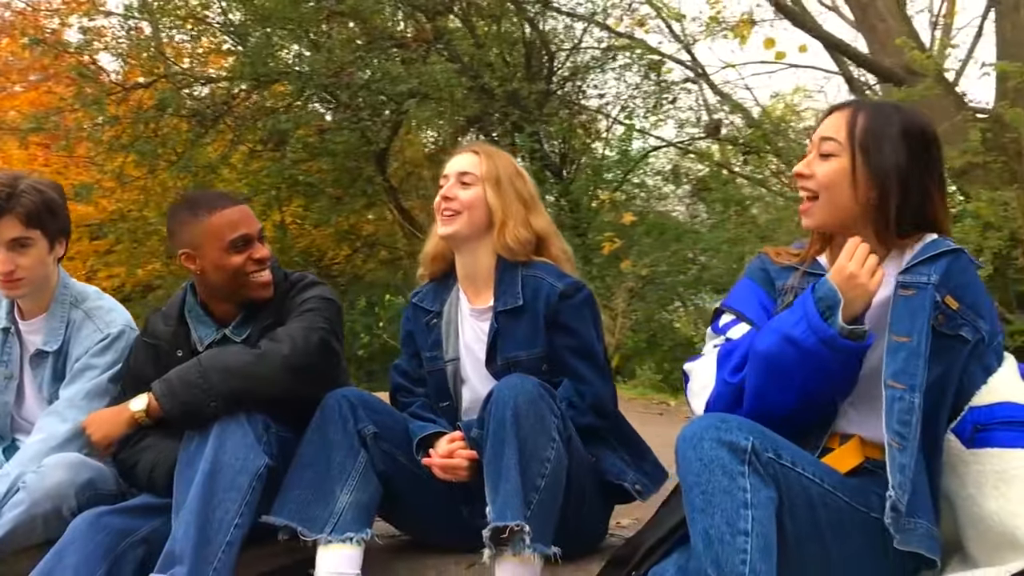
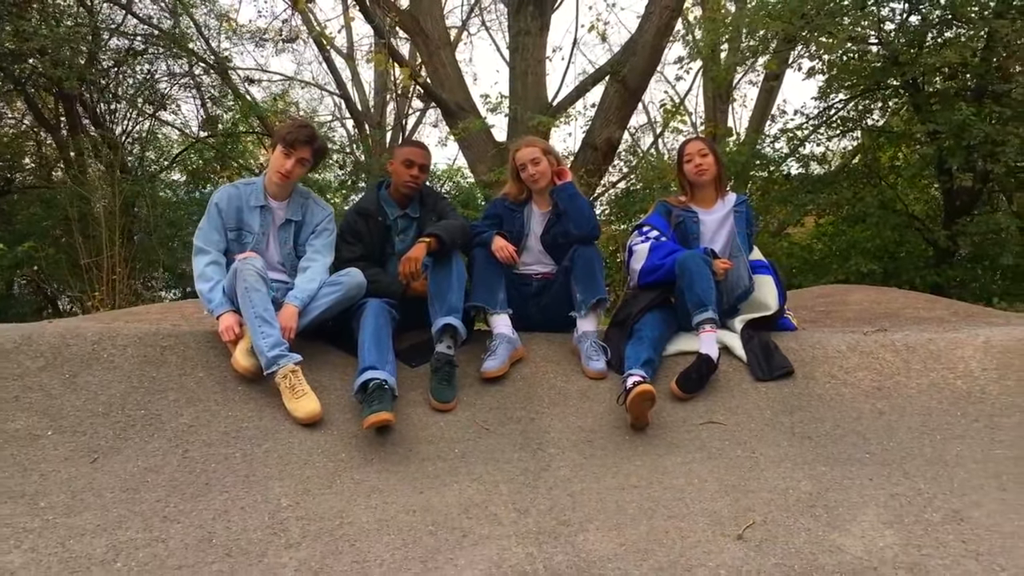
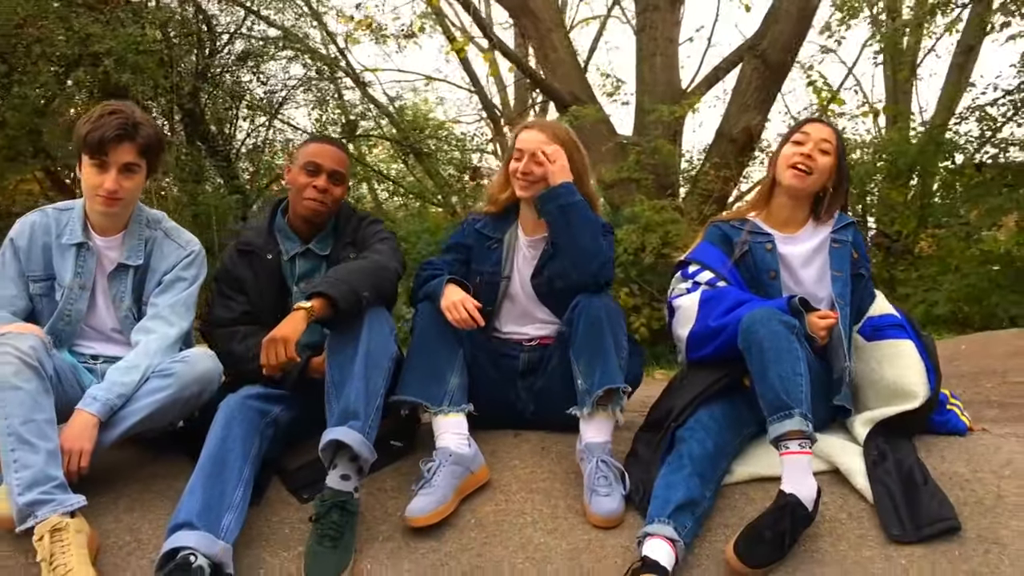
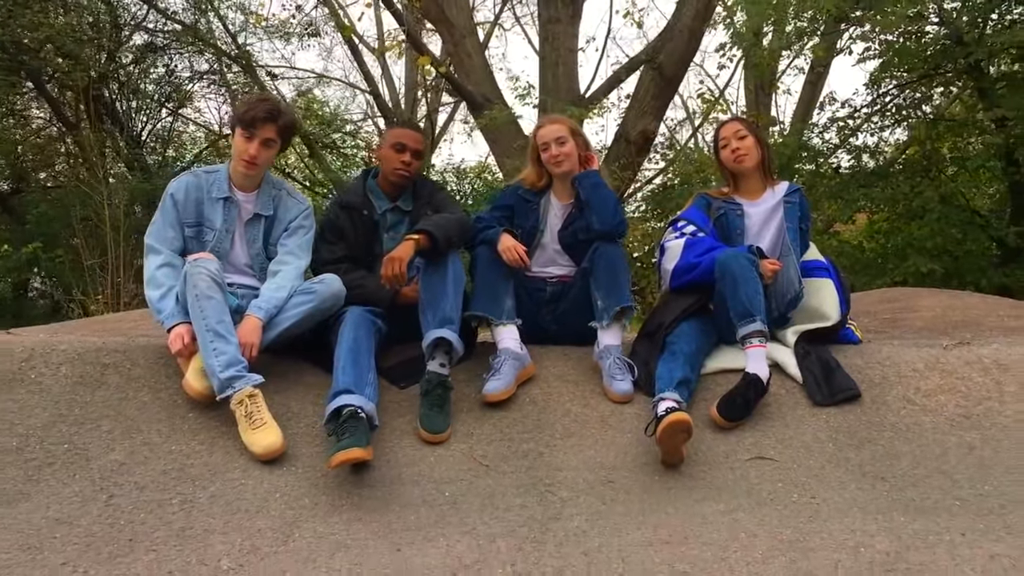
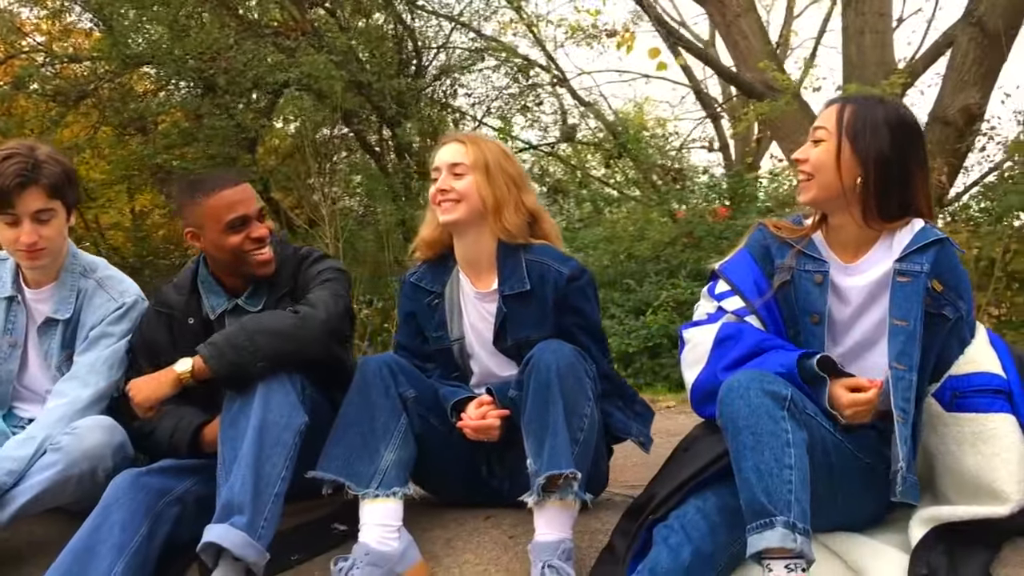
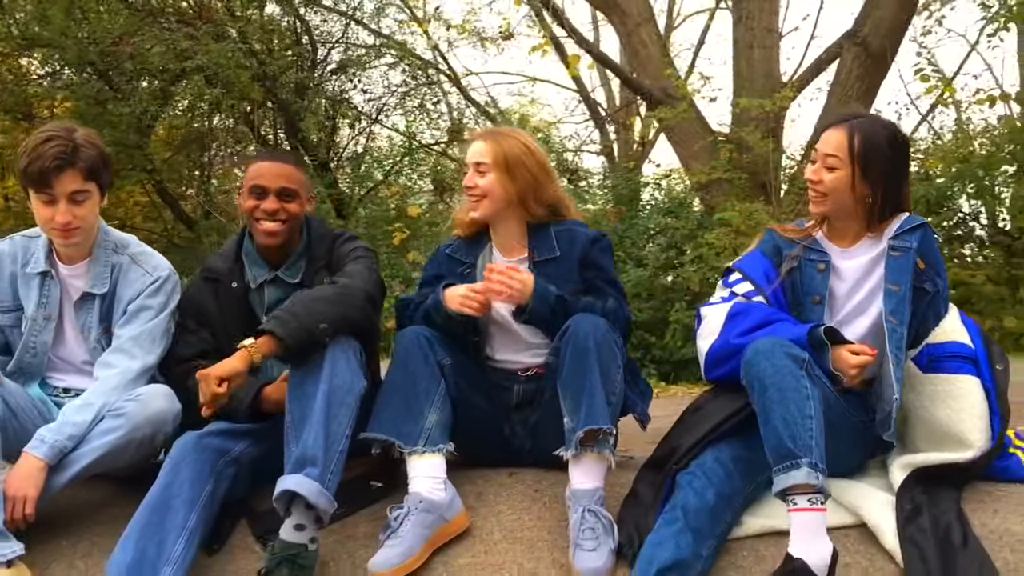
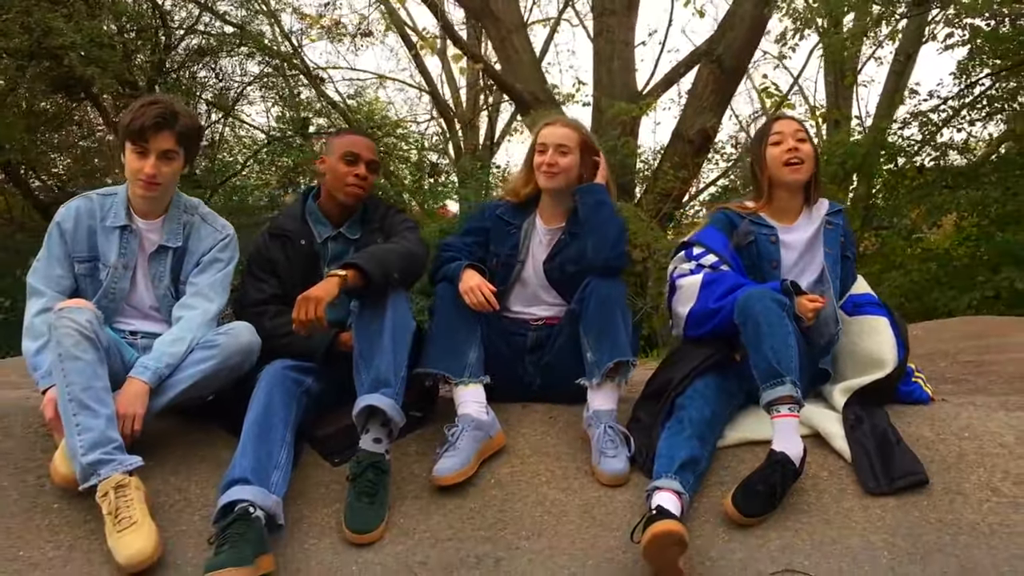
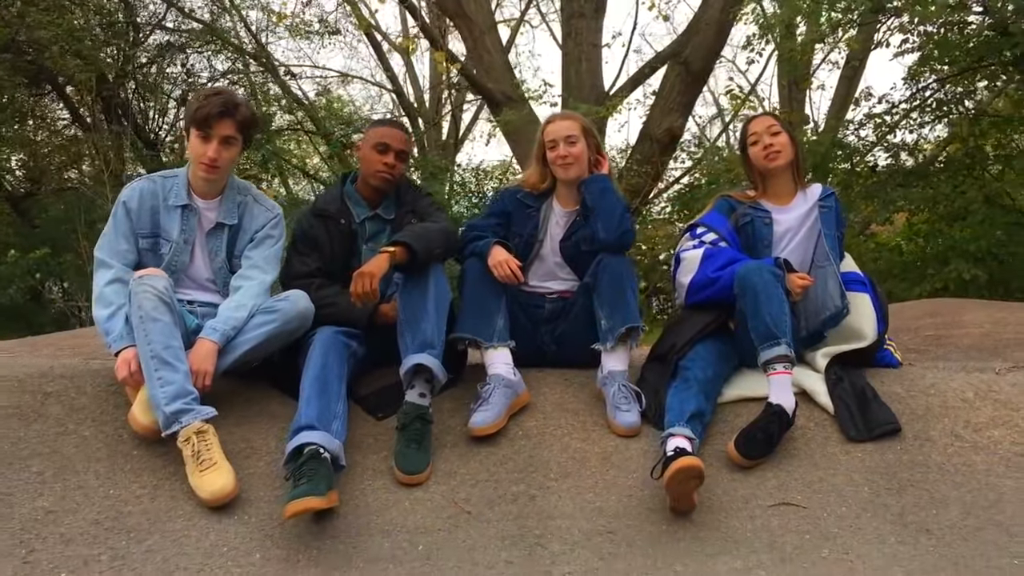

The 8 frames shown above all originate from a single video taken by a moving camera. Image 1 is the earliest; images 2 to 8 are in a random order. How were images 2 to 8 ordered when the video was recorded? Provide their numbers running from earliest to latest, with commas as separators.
5, 6, 3, 7, 8, 4, 2
